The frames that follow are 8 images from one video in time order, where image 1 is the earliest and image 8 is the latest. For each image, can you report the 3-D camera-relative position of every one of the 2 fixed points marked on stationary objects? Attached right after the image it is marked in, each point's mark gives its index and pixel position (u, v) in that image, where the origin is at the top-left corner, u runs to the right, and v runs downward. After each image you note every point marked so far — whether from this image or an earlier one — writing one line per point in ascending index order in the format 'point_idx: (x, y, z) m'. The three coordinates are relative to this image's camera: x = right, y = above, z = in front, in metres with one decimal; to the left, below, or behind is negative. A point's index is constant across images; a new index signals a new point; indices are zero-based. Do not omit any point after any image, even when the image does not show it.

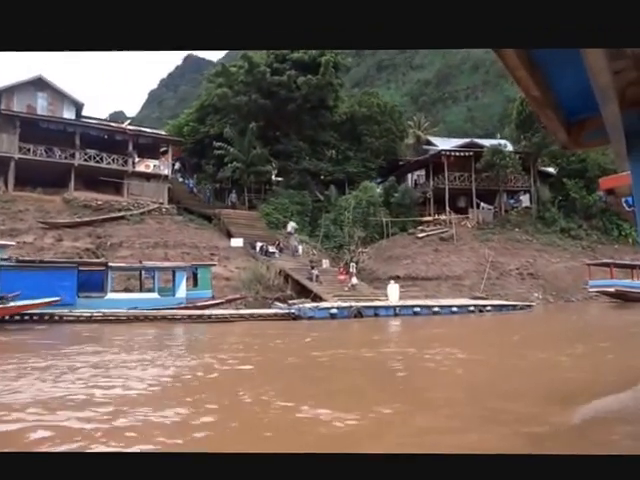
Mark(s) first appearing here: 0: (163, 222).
0: (-4.7, +0.6, +18.7) m
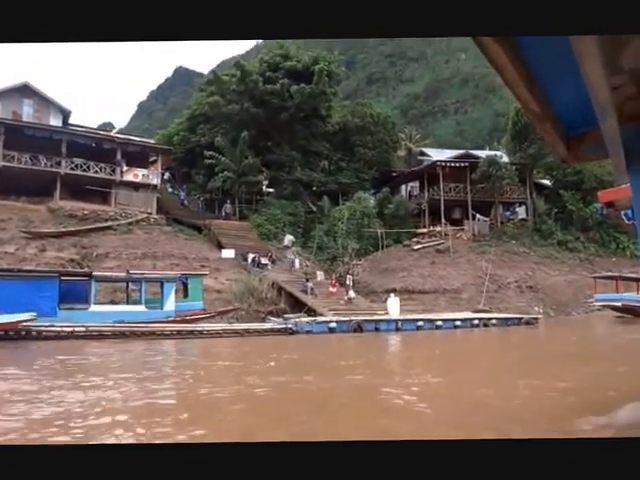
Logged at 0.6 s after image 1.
0: (-4.8, +0.3, +18.1) m
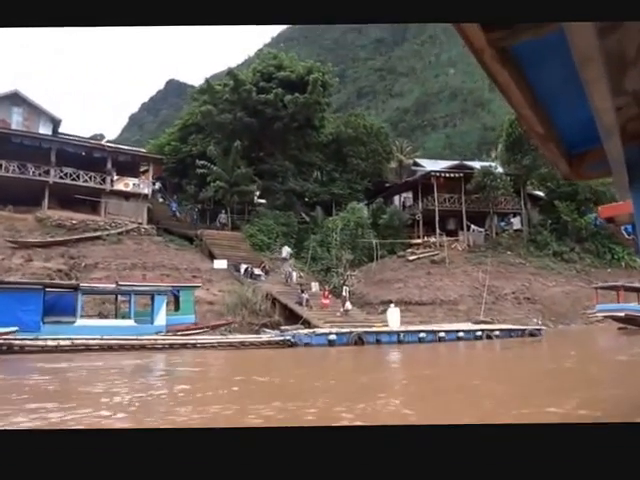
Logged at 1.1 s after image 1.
0: (-5.0, 0.0, +17.7) m
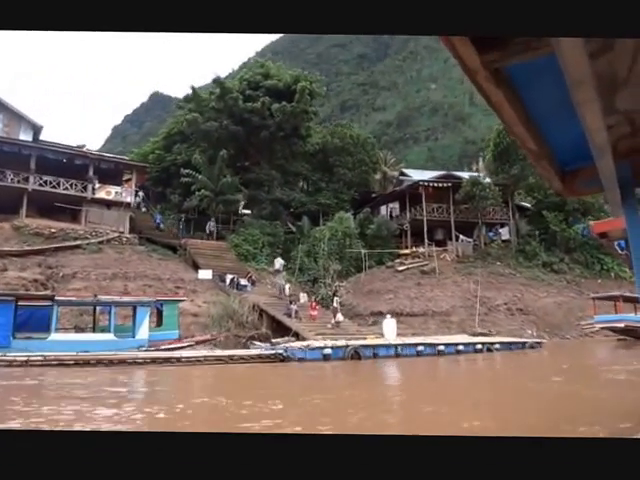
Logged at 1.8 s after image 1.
0: (-5.4, -0.3, +17.1) m
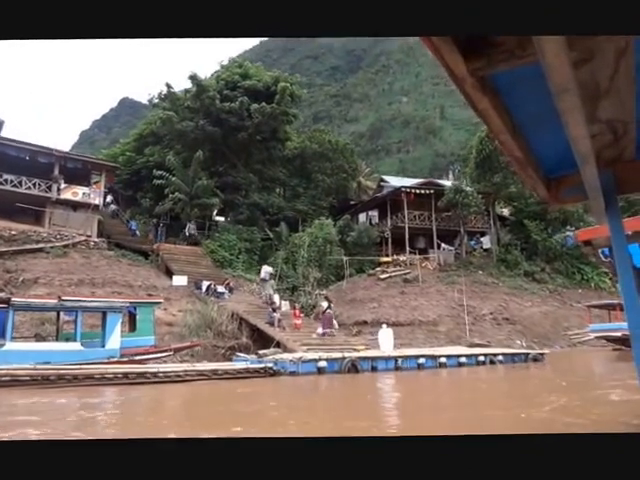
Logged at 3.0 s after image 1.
0: (-5.9, -0.4, +16.1) m
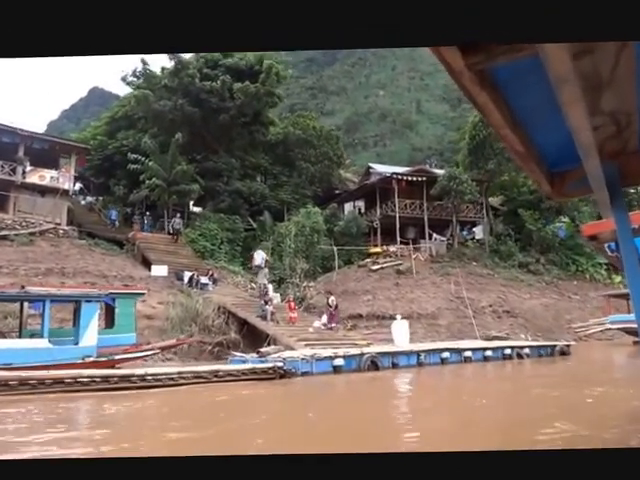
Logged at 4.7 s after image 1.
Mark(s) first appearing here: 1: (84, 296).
0: (-6.1, -0.1, +14.9) m
1: (-3.6, -0.9, +9.3) m
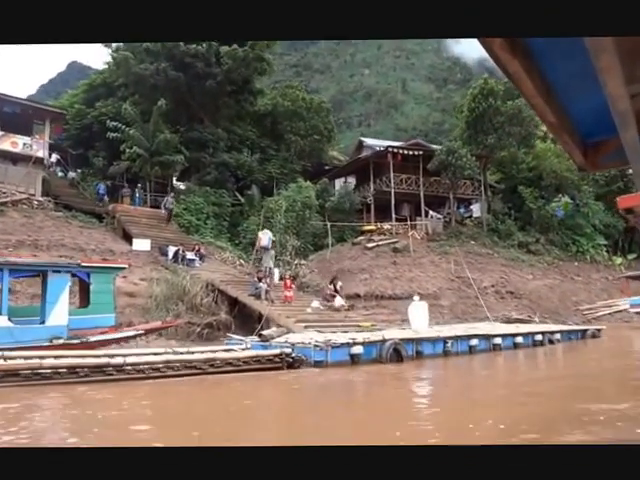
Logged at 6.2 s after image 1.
0: (-6.2, +0.5, +13.8) m
1: (-3.5, -0.4, +8.4) m
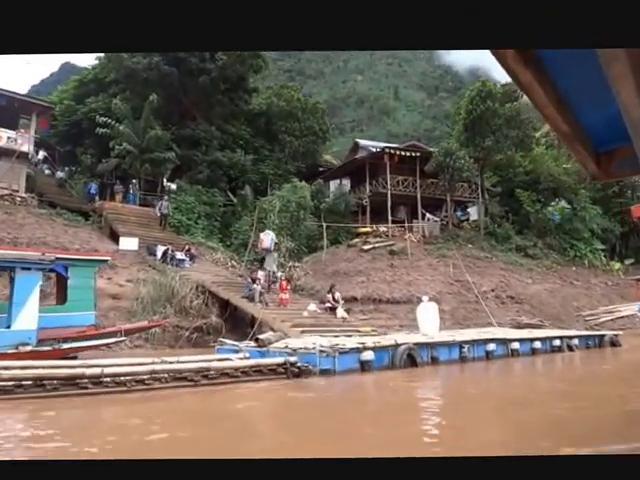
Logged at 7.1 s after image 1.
0: (-6.3, +0.5, +13.2) m
1: (-3.6, -0.4, +7.8) m
